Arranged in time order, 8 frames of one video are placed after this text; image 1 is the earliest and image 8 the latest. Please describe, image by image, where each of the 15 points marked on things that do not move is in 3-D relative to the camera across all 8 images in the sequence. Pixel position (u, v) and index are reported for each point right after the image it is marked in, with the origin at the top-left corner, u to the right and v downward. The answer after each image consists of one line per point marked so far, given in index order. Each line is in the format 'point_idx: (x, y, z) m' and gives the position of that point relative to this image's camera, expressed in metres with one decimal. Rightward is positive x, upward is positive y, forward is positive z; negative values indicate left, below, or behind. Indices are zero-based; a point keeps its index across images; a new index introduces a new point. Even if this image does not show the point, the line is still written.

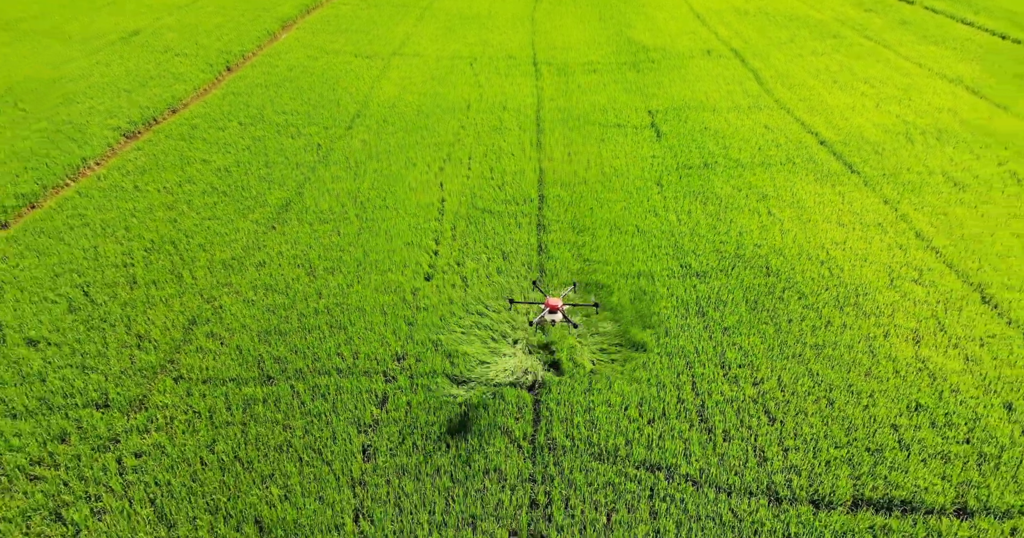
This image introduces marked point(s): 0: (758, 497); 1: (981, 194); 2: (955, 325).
0: (+2.0, -1.8, +4.8) m
1: (+7.0, +1.1, +8.9) m
2: (+4.8, -0.6, +6.4) m
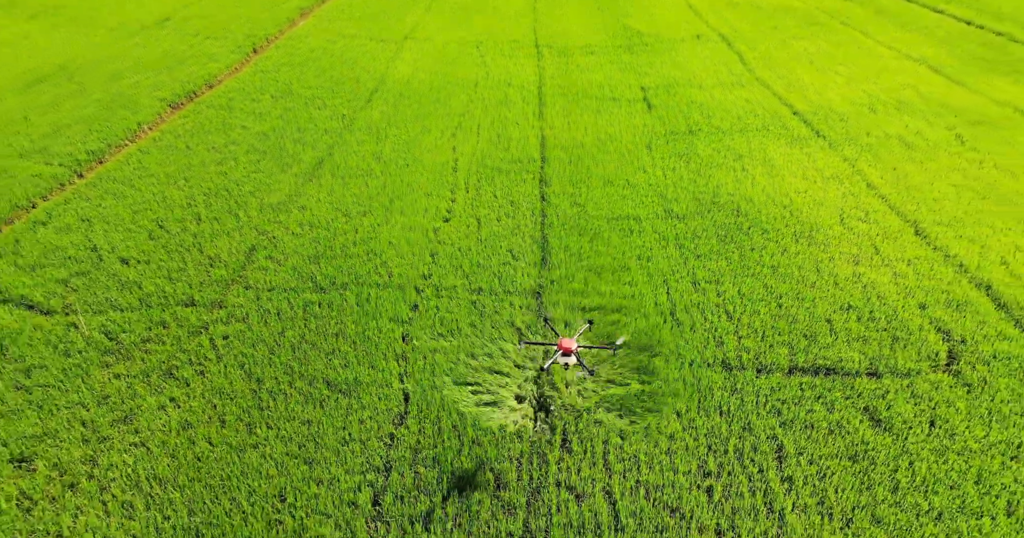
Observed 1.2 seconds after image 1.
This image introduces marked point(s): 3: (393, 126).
0: (+2.1, -1.0, +6.1) m
1: (+7.2, +2.0, +10.2) m
2: (+4.9, +0.2, +7.7) m
3: (-2.4, +2.9, +11.9) m
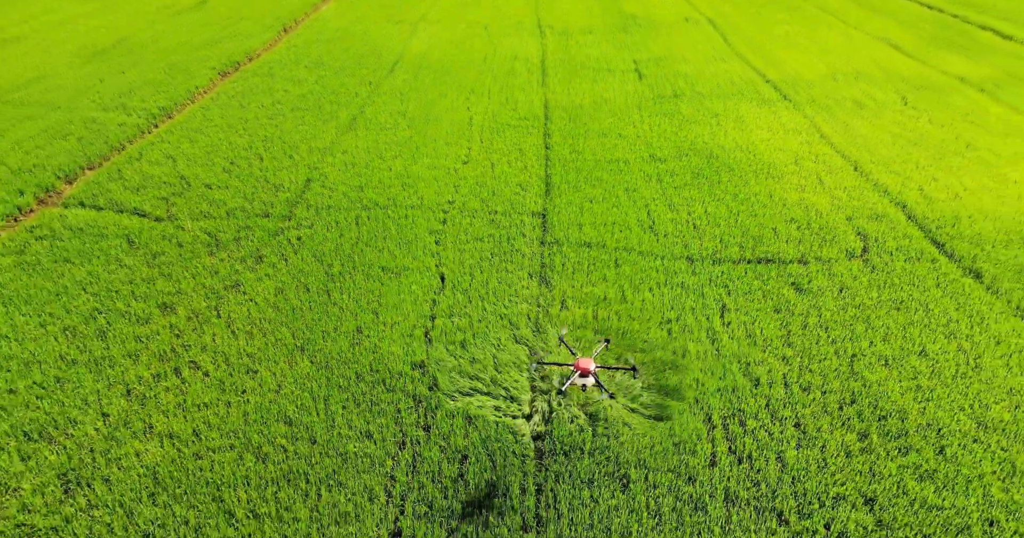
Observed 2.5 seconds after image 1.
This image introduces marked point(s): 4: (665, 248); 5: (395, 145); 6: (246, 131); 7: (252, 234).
0: (+2.3, +0.2, +7.8) m
1: (+7.3, +3.2, +11.9) m
2: (+5.1, +1.4, +9.4) m
3: (-2.3, +4.1, +13.7) m
4: (+2.1, +0.3, +8.1) m
5: (-2.2, +2.3, +11.1) m
6: (-5.0, +2.6, +11.0) m
7: (-3.6, +0.5, +8.0) m
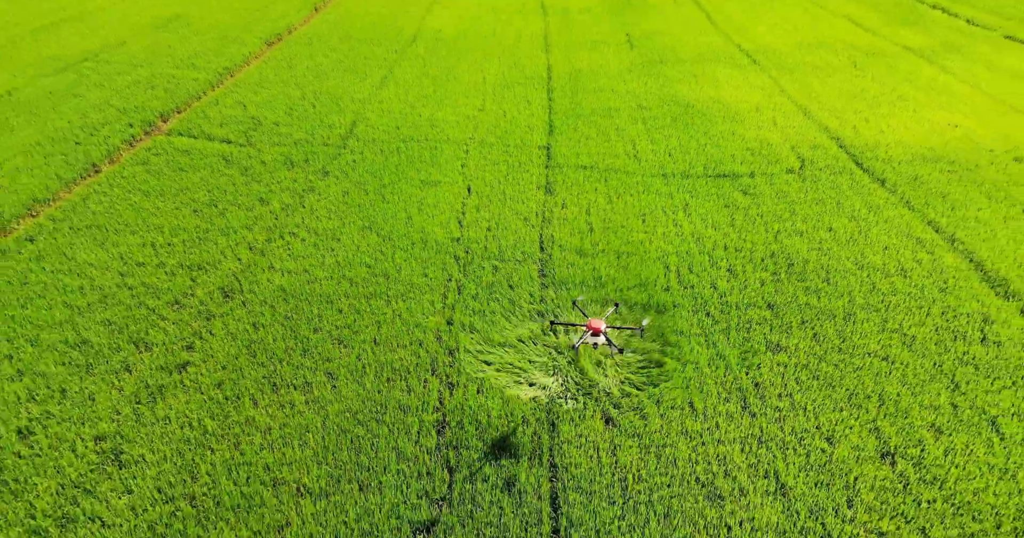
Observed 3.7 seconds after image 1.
0: (+2.5, +1.6, +10.0) m
1: (+7.5, +4.7, +13.9) m
2: (+5.3, +2.9, +11.5) m
3: (-2.0, +5.6, +15.7) m
4: (+2.3, +1.8, +10.2) m
5: (-2.0, +3.8, +13.2) m
6: (-4.8, +4.1, +13.1) m
7: (-3.4, +1.9, +10.2) m
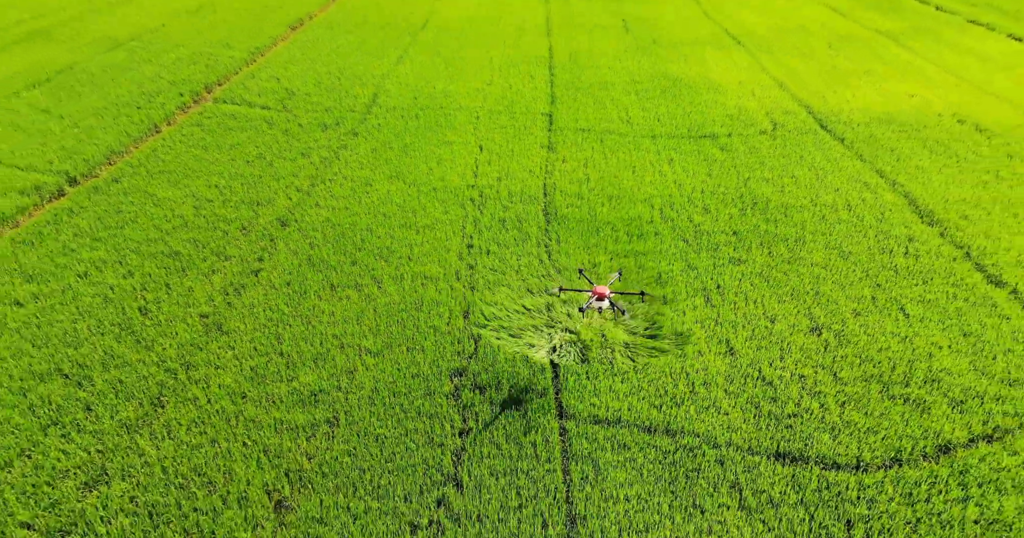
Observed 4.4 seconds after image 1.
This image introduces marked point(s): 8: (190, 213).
0: (+2.6, +2.6, +11.3) m
1: (+7.6, +5.7, +15.3) m
2: (+5.4, +3.8, +12.9) m
3: (-1.9, +6.6, +17.0) m
4: (+2.4, +2.7, +11.6) m
5: (-1.9, +4.8, +14.5) m
6: (-4.7, +5.0, +14.4) m
7: (-3.2, +2.9, +11.5) m
8: (-4.3, +0.7, +8.0) m
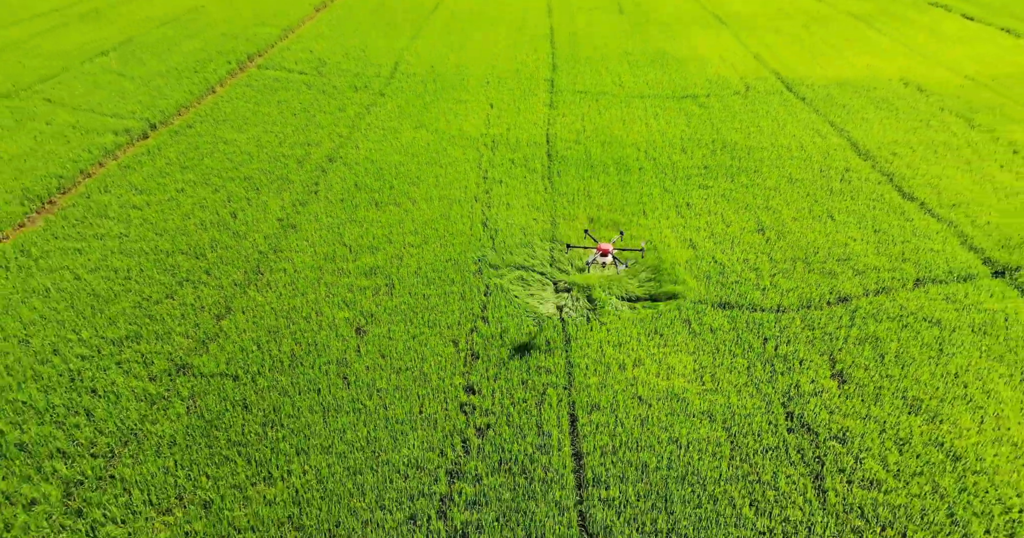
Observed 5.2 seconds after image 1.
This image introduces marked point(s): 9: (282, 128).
0: (+2.7, +3.8, +13.0) m
1: (+7.8, +6.9, +16.9) m
2: (+5.6, +5.1, +14.5) m
3: (-1.8, +7.9, +18.7) m
4: (+2.6, +3.9, +13.2) m
5: (-1.7, +6.1, +16.1) m
6: (-4.5, +6.3, +16.1) m
7: (-3.1, +4.1, +13.2) m
8: (-4.2, +1.9, +9.7) m
9: (-4.2, +2.5, +10.6) m
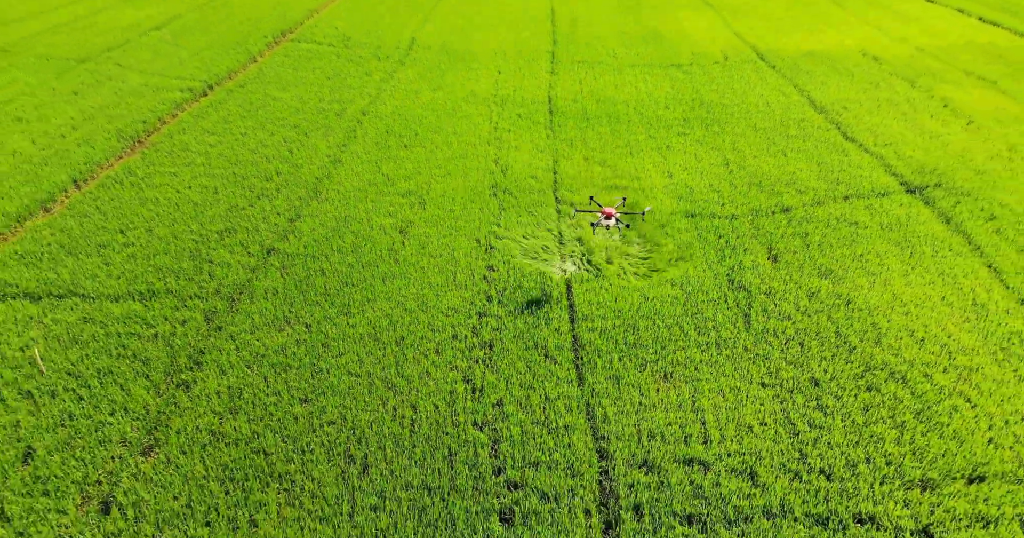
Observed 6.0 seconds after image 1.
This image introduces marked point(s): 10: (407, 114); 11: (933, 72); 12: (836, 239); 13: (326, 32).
0: (+2.9, +5.0, +14.6) m
1: (+7.9, +8.2, +18.5) m
2: (+5.7, +6.3, +16.1) m
3: (-1.6, +9.3, +20.2) m
4: (+2.7, +5.2, +14.9) m
5: (-1.6, +7.4, +17.7) m
6: (-4.4, +7.6, +17.7) m
7: (-3.0, +5.4, +14.8) m
8: (-4.1, +3.1, +11.3) m
9: (-4.0, +3.7, +12.3) m
10: (-2.1, +3.0, +11.6) m
11: (+8.9, +4.1, +12.4) m
12: (+4.0, +0.4, +7.3) m
13: (-5.0, +6.5, +16.0) m
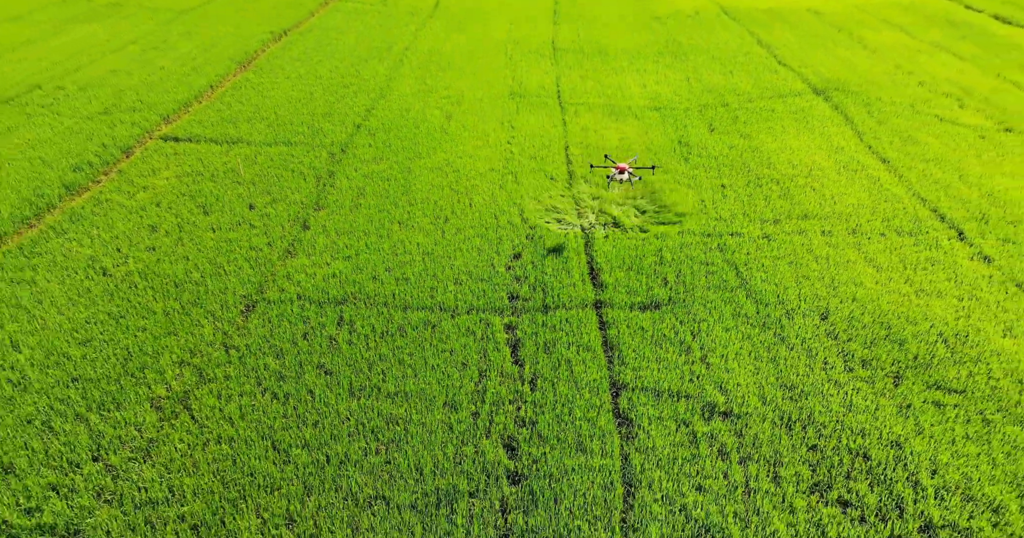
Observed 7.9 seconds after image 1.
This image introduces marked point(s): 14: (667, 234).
0: (+3.2, +7.5, +17.5) m
1: (+8.2, +10.8, +21.3) m
2: (+6.0, +8.9, +19.0) m
3: (-1.3, +11.9, +23.1) m
4: (+3.0, +7.7, +17.8) m
5: (-1.3, +9.9, +20.6) m
6: (-4.1, +10.2, +20.6) m
7: (-2.7, +7.8, +17.8) m
8: (-3.8, +5.5, +14.3) m
9: (-3.7, +6.1, +15.3) m
10: (-1.8, +5.4, +14.6) m
11: (+9.2, +6.6, +15.4) m
12: (+4.3, +2.6, +10.4) m
13: (-4.7, +9.0, +18.9) m
14: (+2.0, +0.4, +7.4) m
